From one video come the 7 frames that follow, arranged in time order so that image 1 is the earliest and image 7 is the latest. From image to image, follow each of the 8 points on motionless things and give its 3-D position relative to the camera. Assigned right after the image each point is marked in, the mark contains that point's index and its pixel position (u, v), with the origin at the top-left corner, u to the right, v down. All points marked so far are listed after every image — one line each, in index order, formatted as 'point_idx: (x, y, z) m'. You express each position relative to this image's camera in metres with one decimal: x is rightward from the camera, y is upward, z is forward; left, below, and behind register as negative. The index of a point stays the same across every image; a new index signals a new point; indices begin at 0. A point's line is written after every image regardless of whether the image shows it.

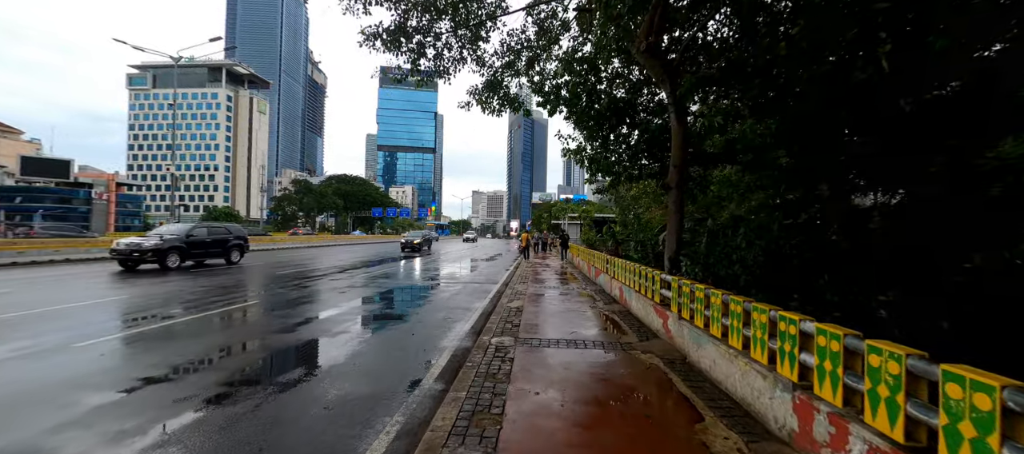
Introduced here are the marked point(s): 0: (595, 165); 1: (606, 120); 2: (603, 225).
0: (+1.8, +1.4, +7.8) m
1: (+1.8, +2.0, +7.0) m
2: (+4.8, +0.1, +18.1) m
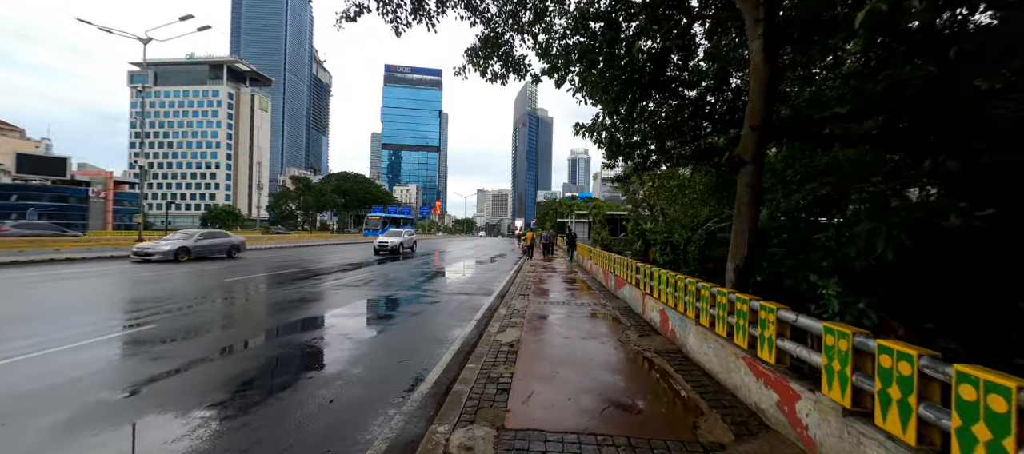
0: (+1.8, +1.4, +6.4) m
1: (+1.8, +2.1, +5.6) m
2: (+4.9, +0.2, +16.6) m
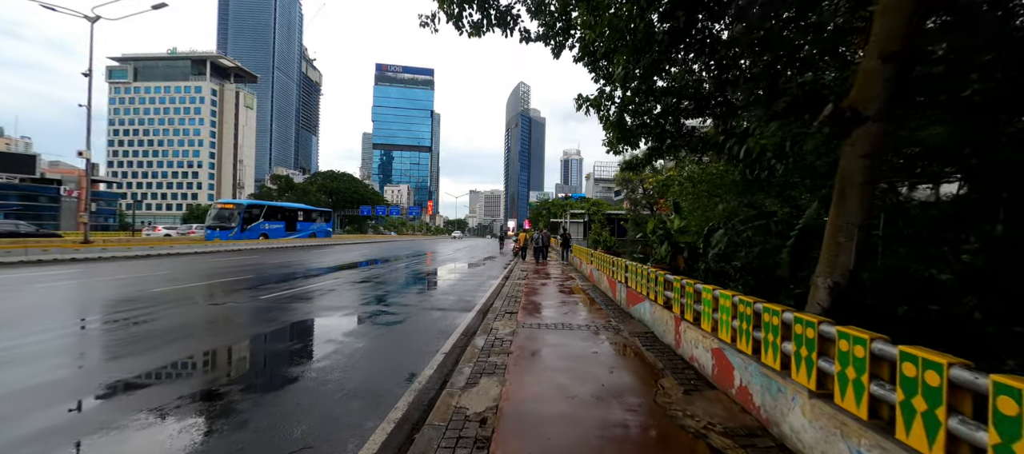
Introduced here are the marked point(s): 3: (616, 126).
0: (+1.6, +1.4, +5.3) m
1: (+1.6, +2.1, +4.5) m
2: (+4.5, +0.2, +15.6) m
3: (+1.6, +1.5, +5.4) m
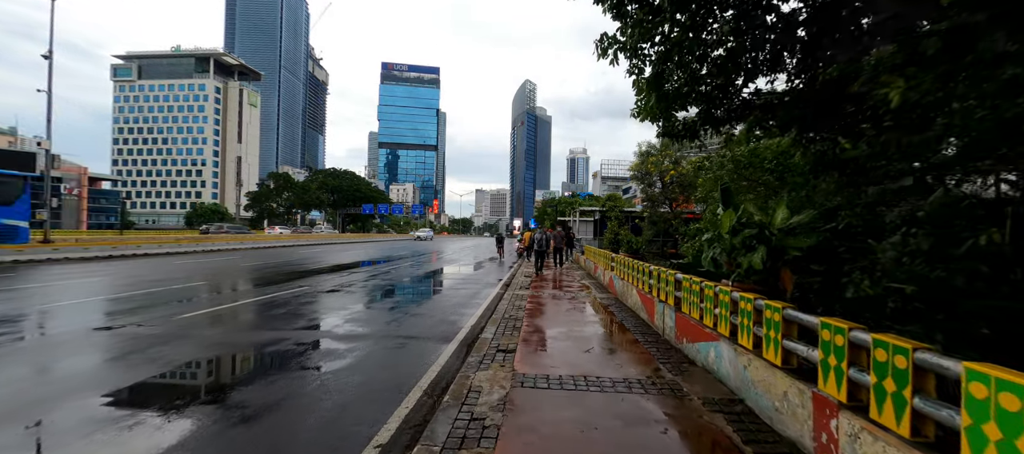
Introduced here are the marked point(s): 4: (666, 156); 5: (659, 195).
0: (+1.6, +1.4, +4.0) m
1: (+1.6, +2.1, +3.2) m
2: (+4.7, +0.2, +14.3) m
3: (+1.6, +1.6, +4.1) m
4: (+5.4, +2.5, +12.5) m
5: (+5.1, +1.2, +12.6) m
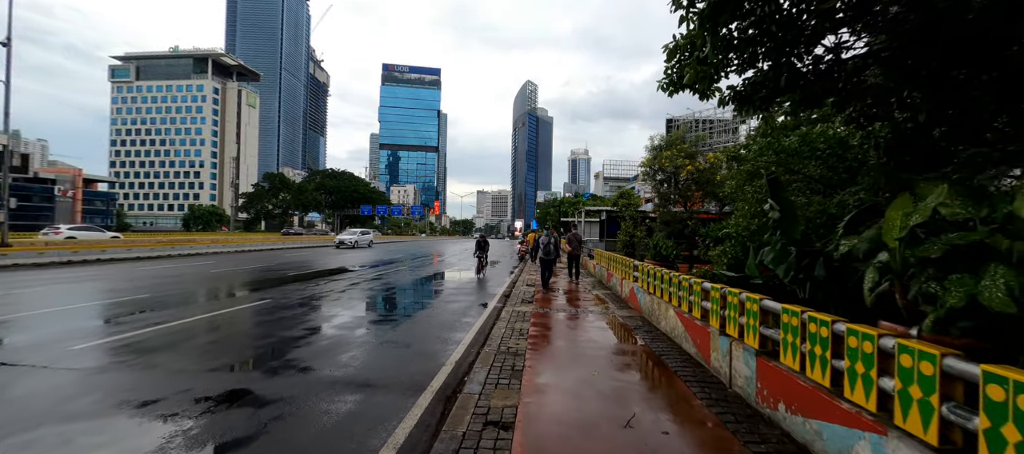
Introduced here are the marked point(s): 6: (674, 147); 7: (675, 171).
0: (+1.6, +1.4, +3.1) m
1: (+1.6, +2.1, +2.3) m
2: (+4.7, +0.2, +13.4) m
3: (+1.6, +1.6, +3.2) m
4: (+5.4, +2.5, +11.6) m
5: (+5.2, +1.1, +11.6) m
6: (+5.2, +2.6, +11.6) m
7: (+5.2, +1.8, +11.6) m
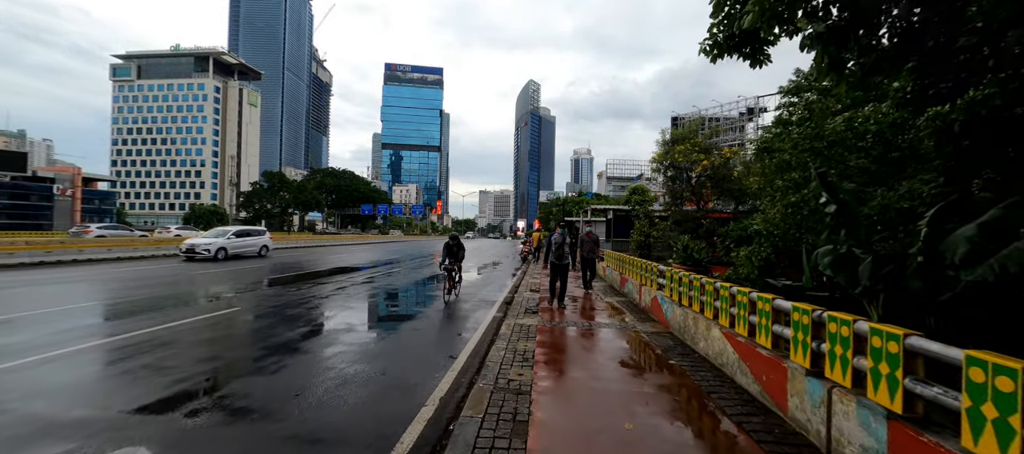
0: (+1.6, +1.4, +2.5) m
1: (+1.6, +2.1, +1.7) m
2: (+4.8, +0.2, +12.7) m
3: (+1.6, +1.6, +2.5) m
4: (+5.5, +2.5, +10.9) m
5: (+5.2, +1.1, +11.0) m
6: (+5.3, +2.6, +10.9) m
7: (+5.3, +1.8, +10.9) m
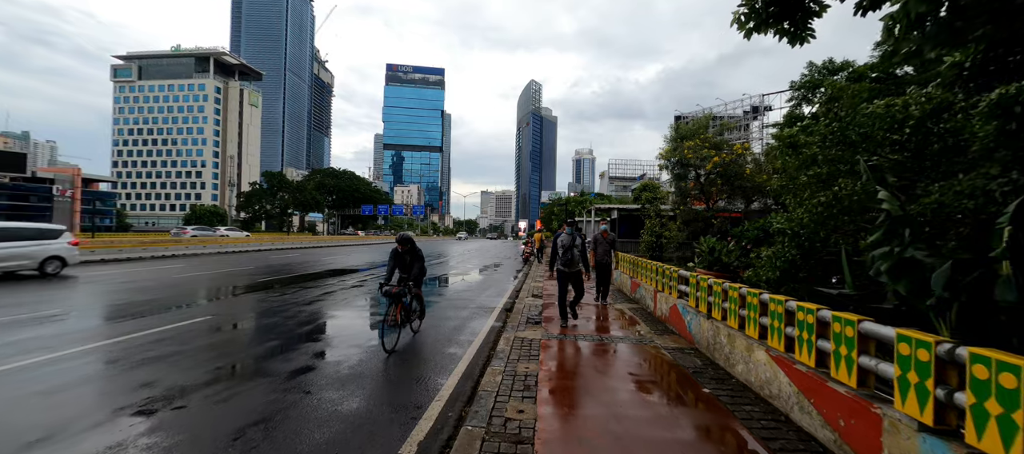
0: (+1.6, +1.5, +2.0) m
1: (+1.6, +2.1, +1.2) m
2: (+4.8, +0.2, +12.3) m
3: (+1.6, +1.6, +2.1) m
4: (+5.5, +2.5, +10.5) m
5: (+5.3, +1.1, +10.5) m
6: (+5.3, +2.6, +10.5) m
7: (+5.3, +1.8, +10.5) m
